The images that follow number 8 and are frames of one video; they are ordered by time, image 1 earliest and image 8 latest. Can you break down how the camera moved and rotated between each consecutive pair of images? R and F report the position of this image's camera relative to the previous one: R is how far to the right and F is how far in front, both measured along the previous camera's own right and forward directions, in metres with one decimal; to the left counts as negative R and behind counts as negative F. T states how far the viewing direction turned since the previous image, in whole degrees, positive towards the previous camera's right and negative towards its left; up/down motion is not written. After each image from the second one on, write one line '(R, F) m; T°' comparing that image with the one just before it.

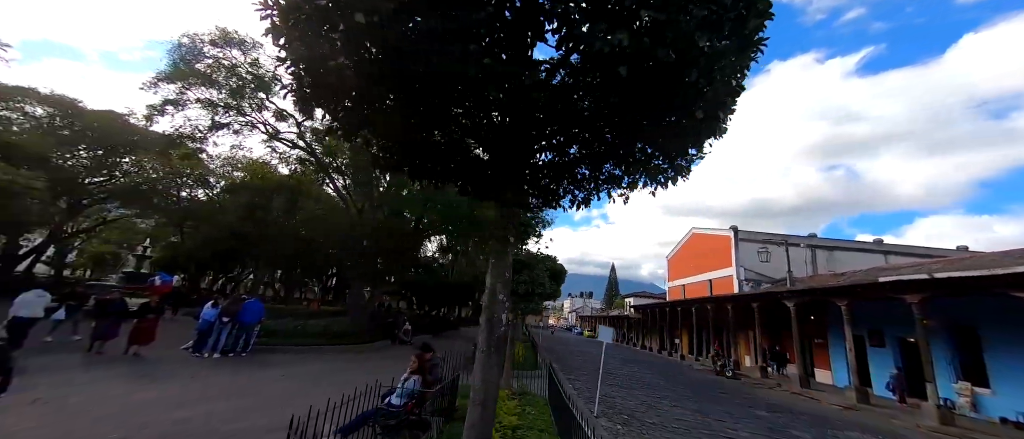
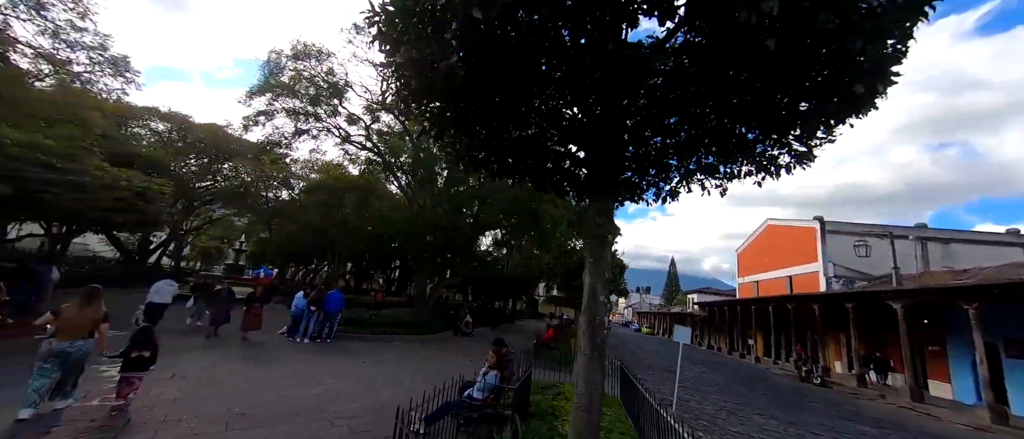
(-0.3, +0.1) m; -9°
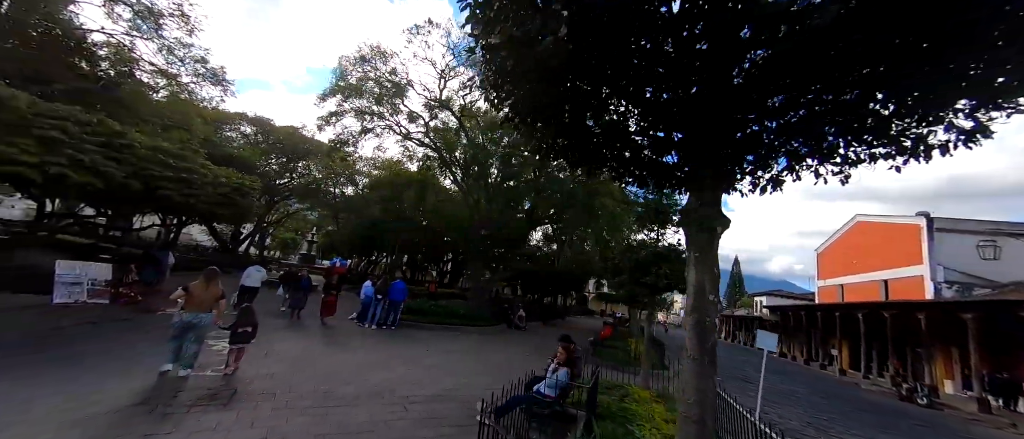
(-0.3, +0.1) m; -8°
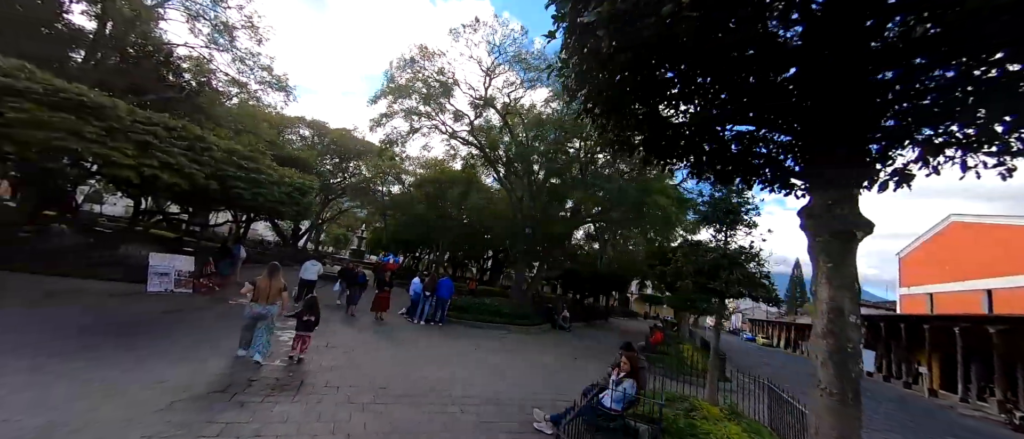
(-0.3, +0.2) m; -6°
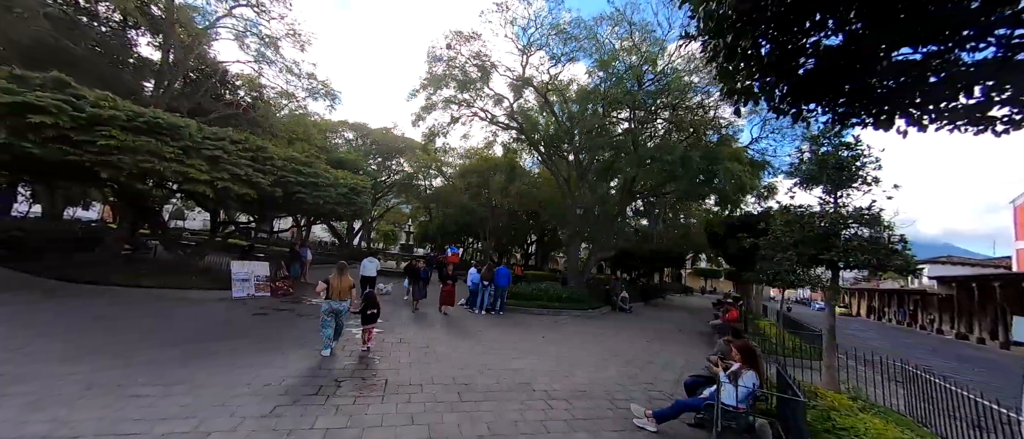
(-0.5, +0.4) m; -7°
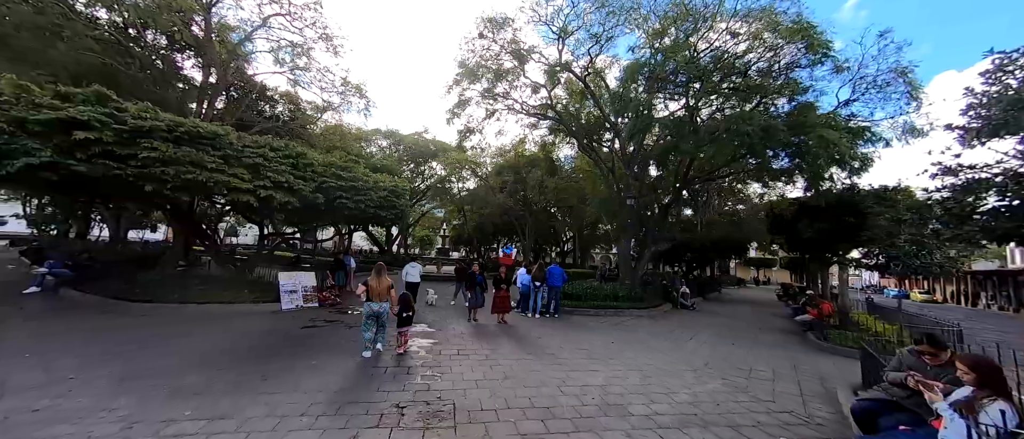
(-0.6, +0.9) m; -5°
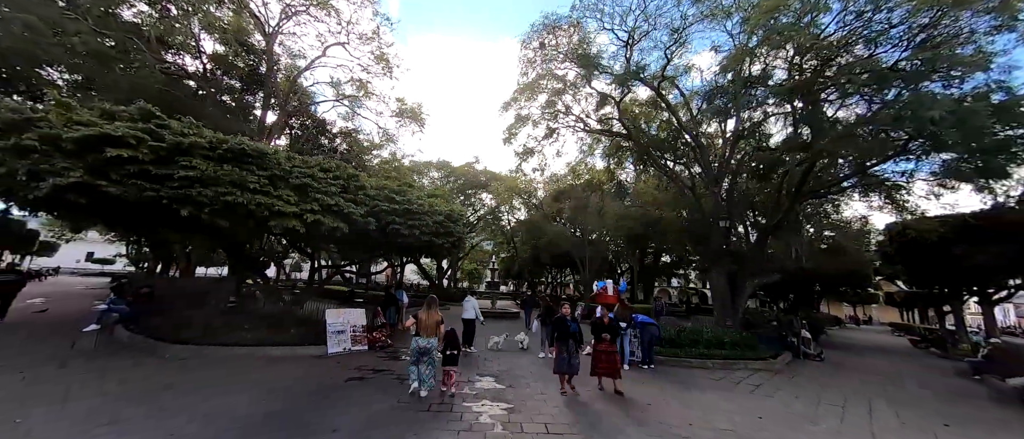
(-0.8, +1.8) m; -7°
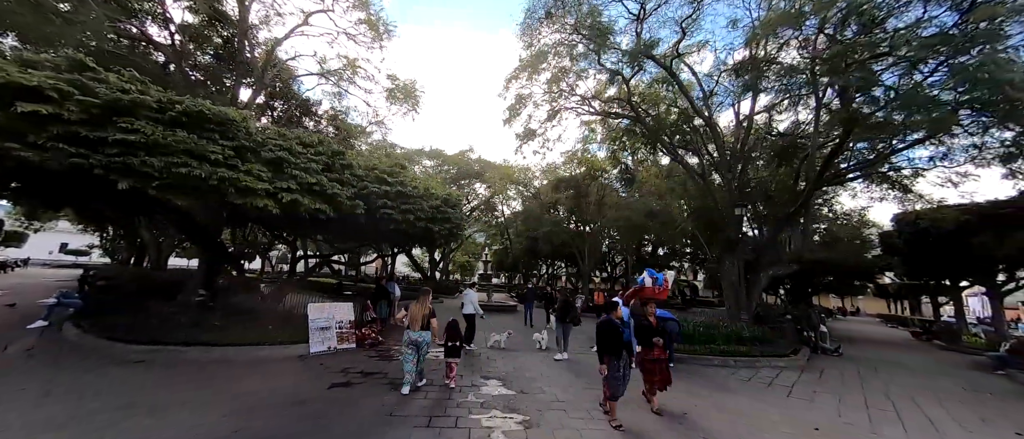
(-0.4, +1.0) m; +2°
